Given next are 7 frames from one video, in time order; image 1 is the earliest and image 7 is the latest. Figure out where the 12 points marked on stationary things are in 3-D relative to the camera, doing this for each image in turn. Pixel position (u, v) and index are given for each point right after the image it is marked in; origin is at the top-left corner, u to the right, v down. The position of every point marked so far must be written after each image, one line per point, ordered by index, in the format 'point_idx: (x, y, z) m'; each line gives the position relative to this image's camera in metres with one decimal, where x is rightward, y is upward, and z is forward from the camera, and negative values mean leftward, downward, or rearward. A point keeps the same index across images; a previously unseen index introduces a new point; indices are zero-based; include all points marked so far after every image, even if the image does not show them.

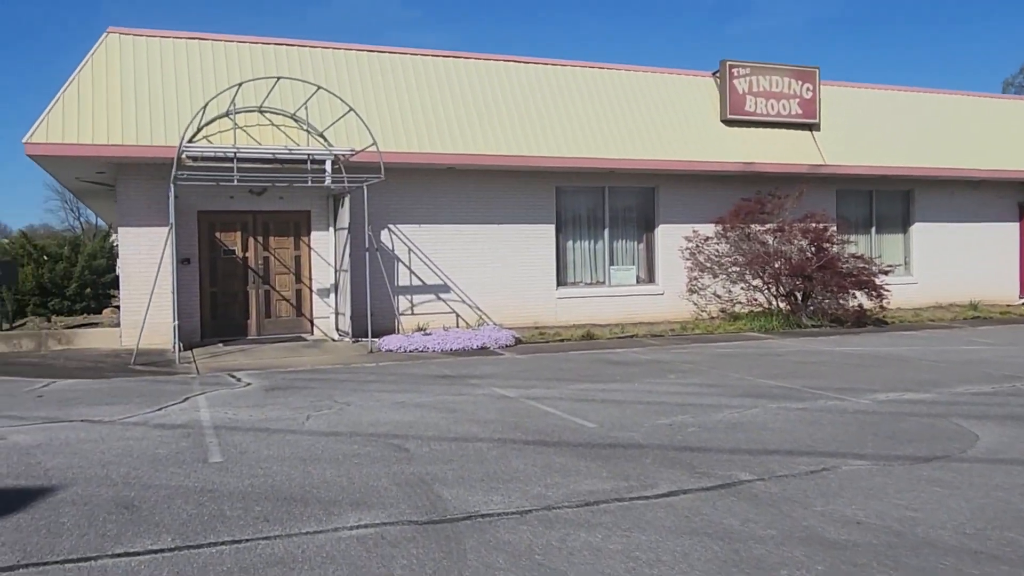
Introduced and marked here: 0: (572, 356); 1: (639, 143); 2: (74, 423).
0: (+1.0, -1.1, +14.1) m
1: (+2.7, +3.1, +18.9) m
2: (-4.3, -1.3, +8.5) m
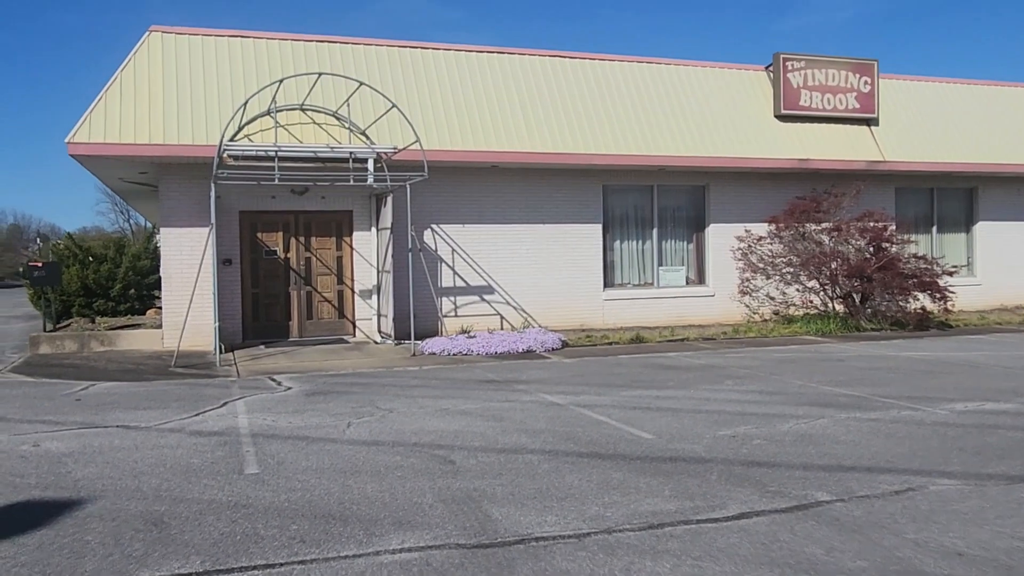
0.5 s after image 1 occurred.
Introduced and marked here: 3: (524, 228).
0: (+1.7, -1.1, +13.5) m
1: (+3.7, +3.1, +18.3) m
2: (-3.8, -1.3, +8.3) m
3: (+0.2, +1.2, +17.8) m
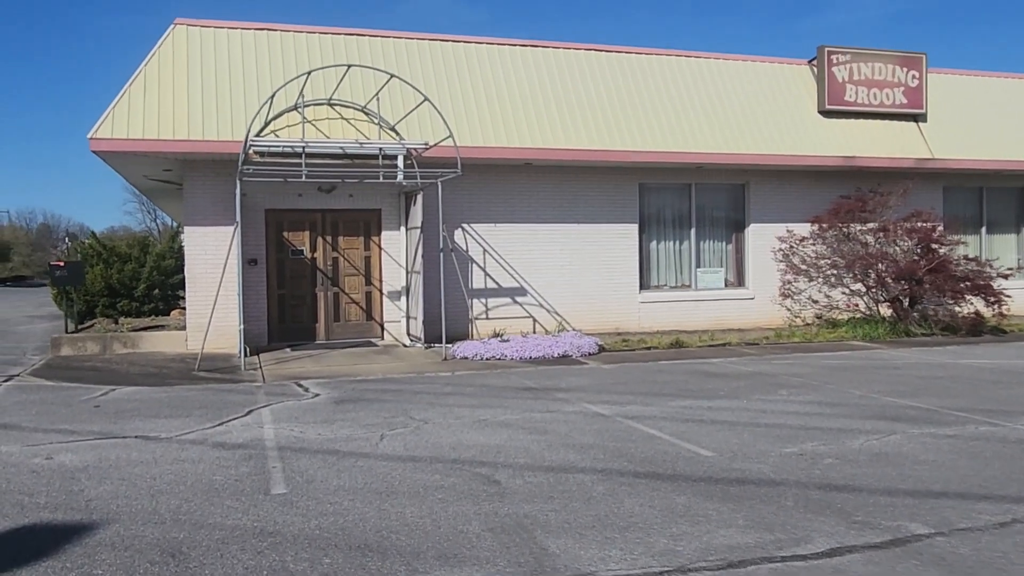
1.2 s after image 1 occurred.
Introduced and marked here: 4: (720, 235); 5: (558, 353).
0: (+2.2, -1.2, +12.9) m
1: (+4.4, +3.0, +17.5) m
2: (-3.4, -1.3, +7.7) m
3: (+0.9, +1.2, +17.2) m
4: (+4.5, +1.1, +18.9) m
5: (+0.7, -1.0, +14.2) m
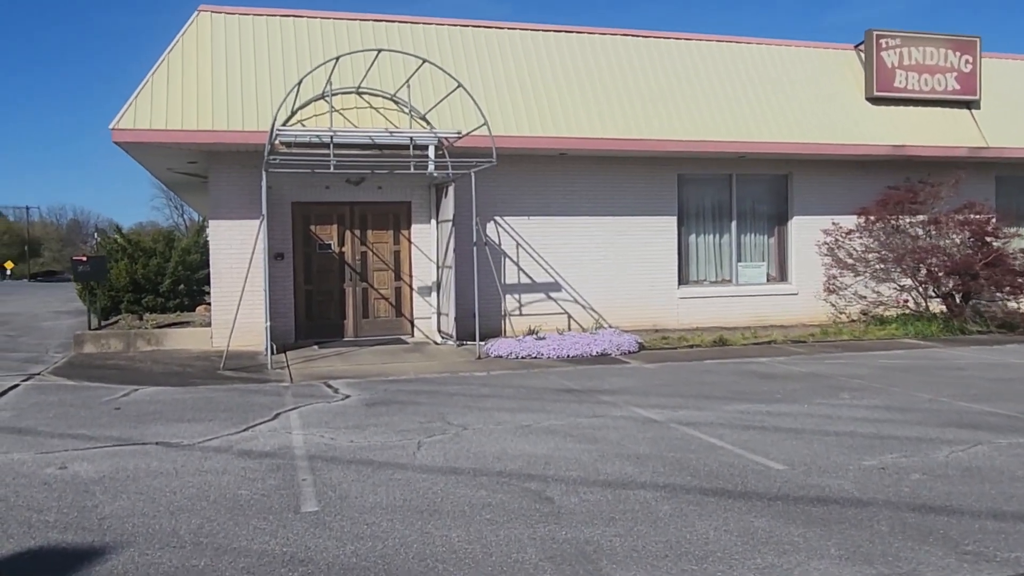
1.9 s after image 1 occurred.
0: (+2.8, -1.1, +12.2) m
1: (+5.0, +3.1, +16.8) m
2: (-3.0, -1.3, +7.2) m
3: (+1.5, +1.3, +16.5) m
4: (+5.2, +1.2, +18.2) m
5: (+1.3, -1.0, +13.5) m
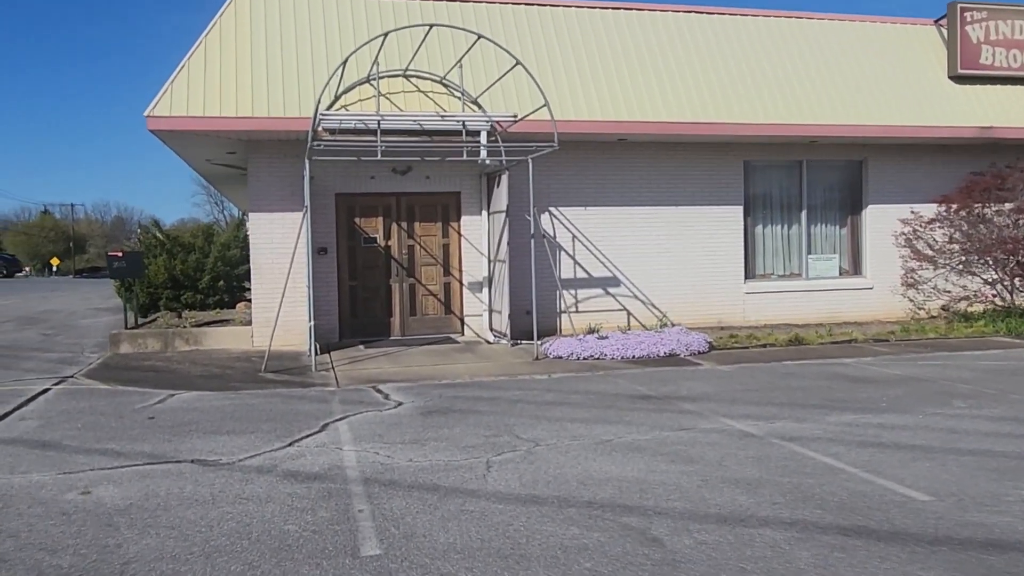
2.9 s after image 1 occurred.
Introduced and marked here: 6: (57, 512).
0: (+3.6, -1.0, +11.1) m
1: (+6.0, +3.2, +15.6) m
2: (-2.4, -1.3, +6.4) m
3: (+2.5, +1.4, +15.5) m
4: (+6.2, +1.4, +16.9) m
5: (+2.2, -0.9, +12.5) m
6: (-2.8, -1.4, +5.3) m
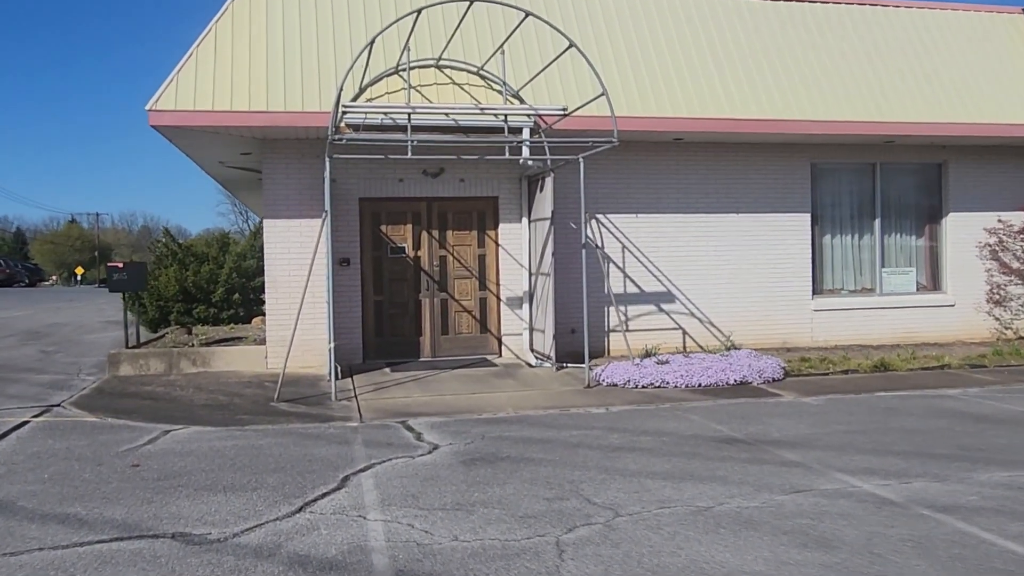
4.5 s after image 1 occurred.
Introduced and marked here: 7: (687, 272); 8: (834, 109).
0: (+4.1, -1.2, +9.4) m
1: (+6.7, +2.9, +13.9) m
2: (-2.0, -1.4, +4.9) m
3: (+3.2, +1.1, +13.9) m
4: (+6.9, +1.1, +15.3) m
5: (+2.7, -1.1, +10.9) m
6: (-2.4, -1.5, +3.9) m
7: (+2.7, +0.3, +13.8) m
8: (+4.9, +2.7, +13.4) m
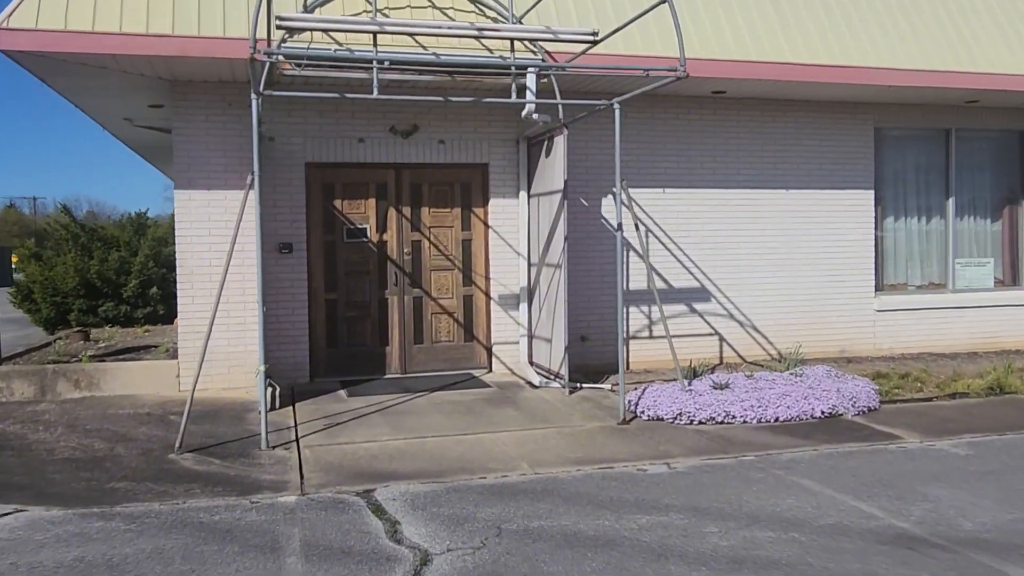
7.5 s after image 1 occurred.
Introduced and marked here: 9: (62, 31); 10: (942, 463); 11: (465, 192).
0: (+4.2, -1.2, +6.6) m
1: (+6.6, +3.0, +11.1) m
2: (-1.6, -1.5, +1.7) m
3: (+3.1, +1.2, +10.9) m
4: (+6.7, +1.1, +12.5) m
5: (+2.8, -1.1, +7.9) m
6: (-2.0, -1.5, +0.7) m
7: (+2.7, +0.3, +10.9) m
8: (+4.8, +2.8, +10.5) m
9: (-3.9, +2.3, +7.7) m
10: (+3.1, -1.3, +6.4) m
11: (-0.5, +1.1, +10.0) m
